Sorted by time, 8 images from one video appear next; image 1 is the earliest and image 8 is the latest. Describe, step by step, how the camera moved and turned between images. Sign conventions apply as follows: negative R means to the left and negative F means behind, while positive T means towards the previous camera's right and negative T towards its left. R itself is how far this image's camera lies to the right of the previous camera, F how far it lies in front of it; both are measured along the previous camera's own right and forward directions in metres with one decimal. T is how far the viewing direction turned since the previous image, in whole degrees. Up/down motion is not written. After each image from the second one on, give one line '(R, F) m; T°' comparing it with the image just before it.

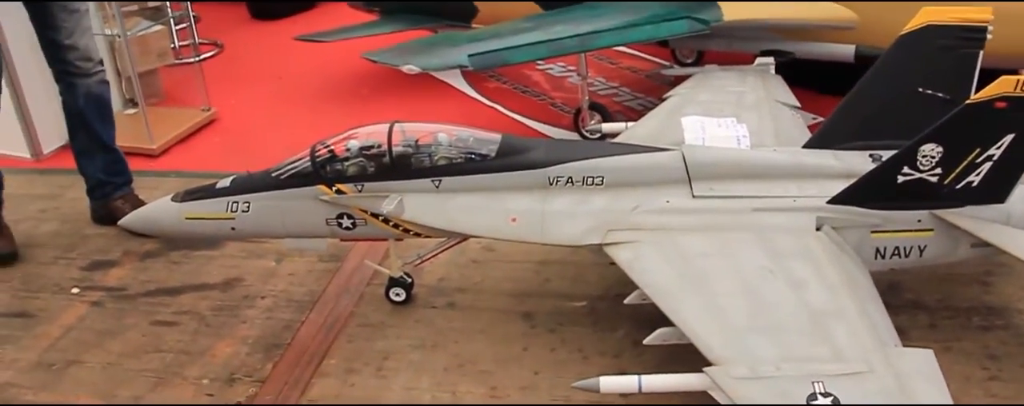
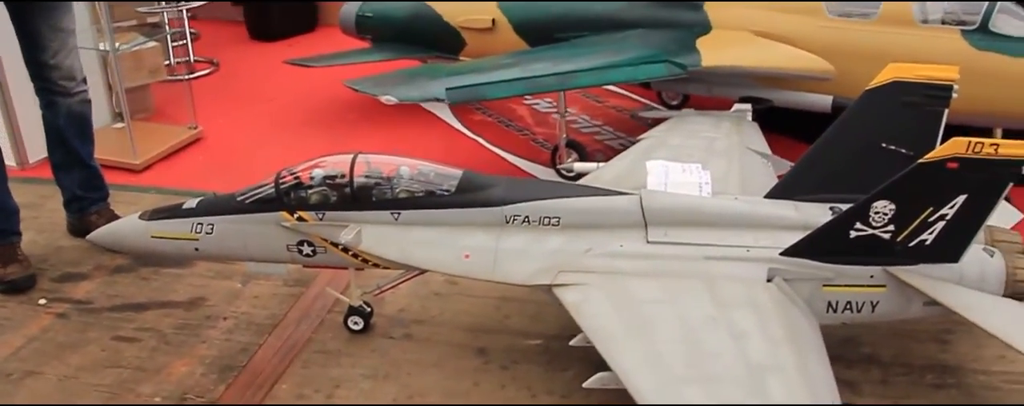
(+0.2, 0.0) m; -1°
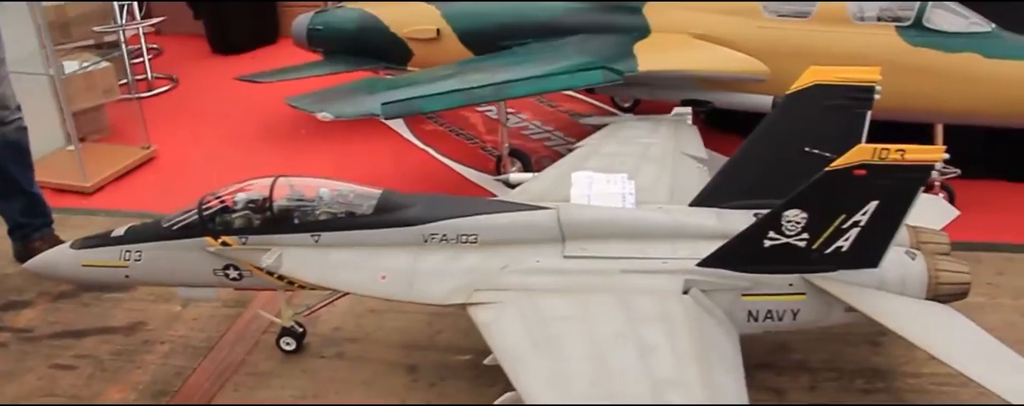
(+0.4, 0.0) m; -1°
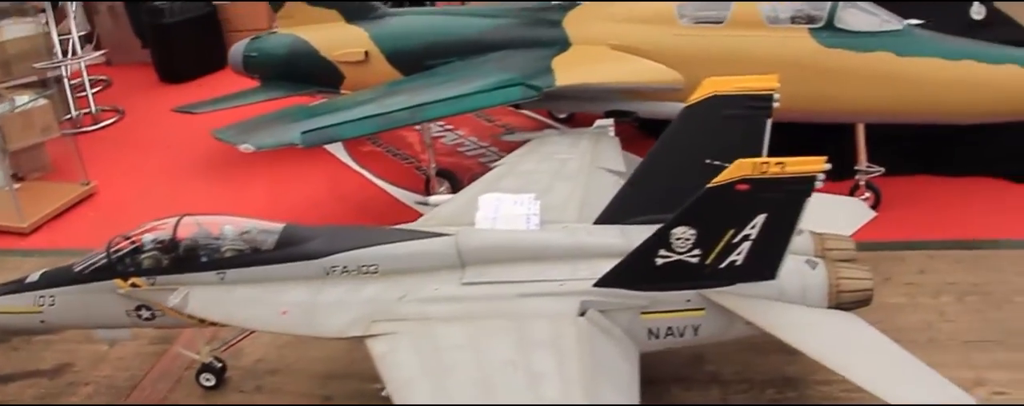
(+0.4, 0.0) m; -1°
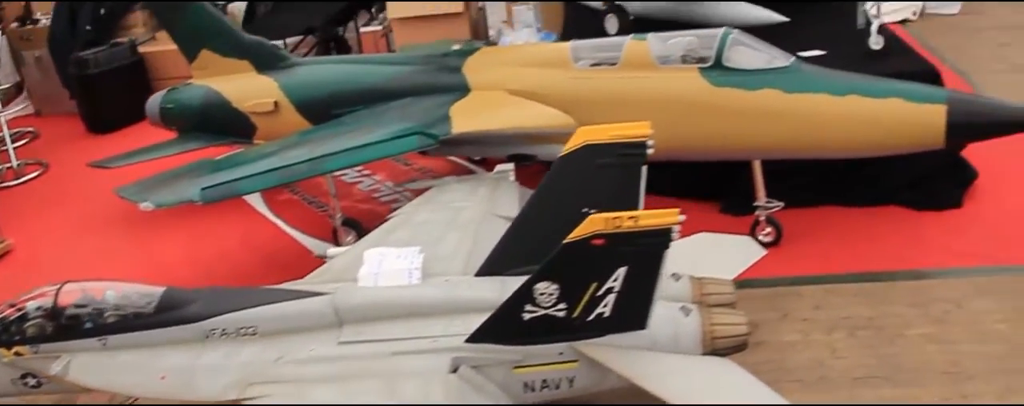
(+0.5, 0.0) m; 0°
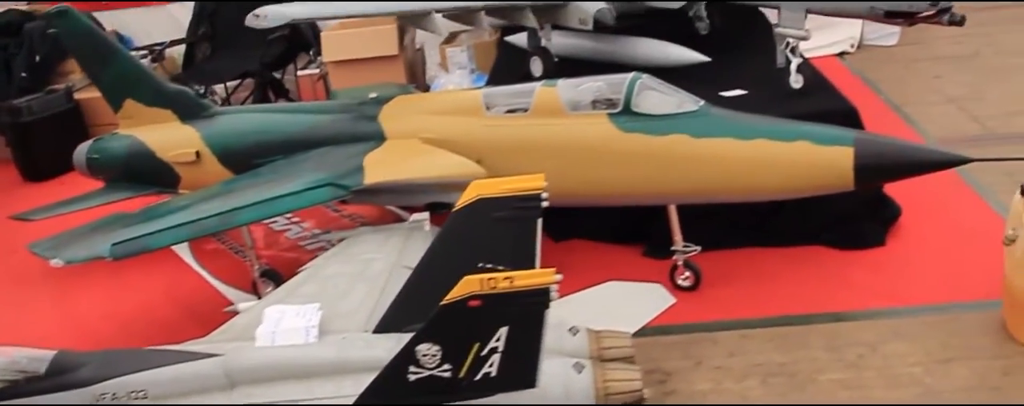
(+0.4, 0.0) m; 0°
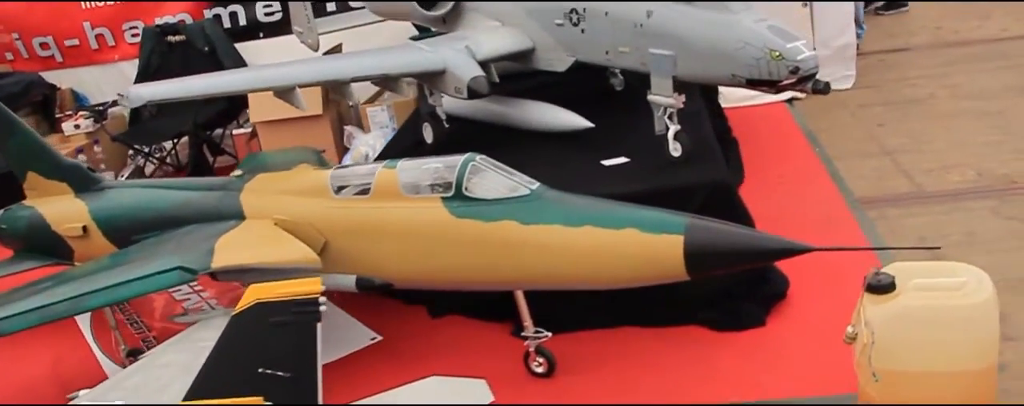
(+1.2, +0.2) m; -5°
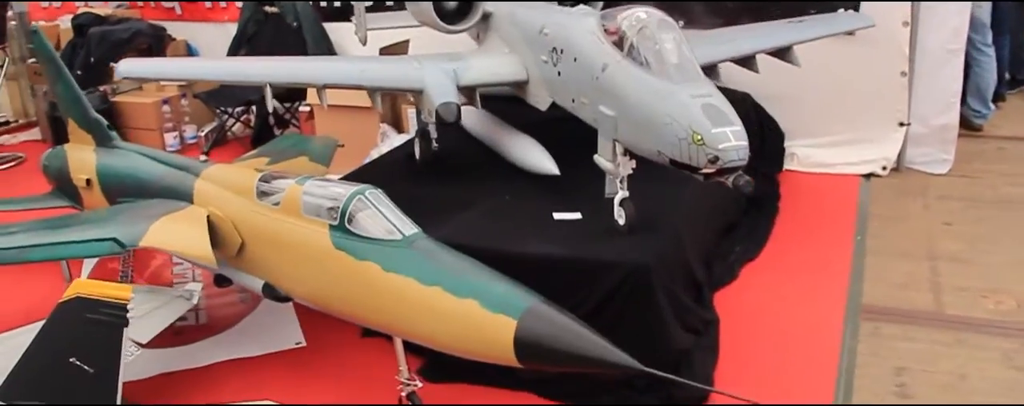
(+1.5, +0.4) m; -14°
